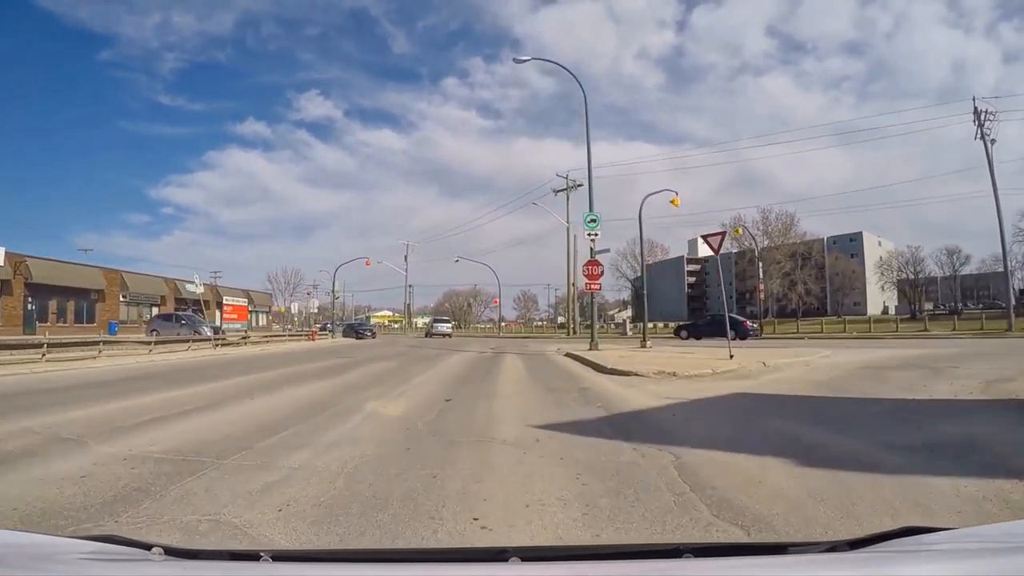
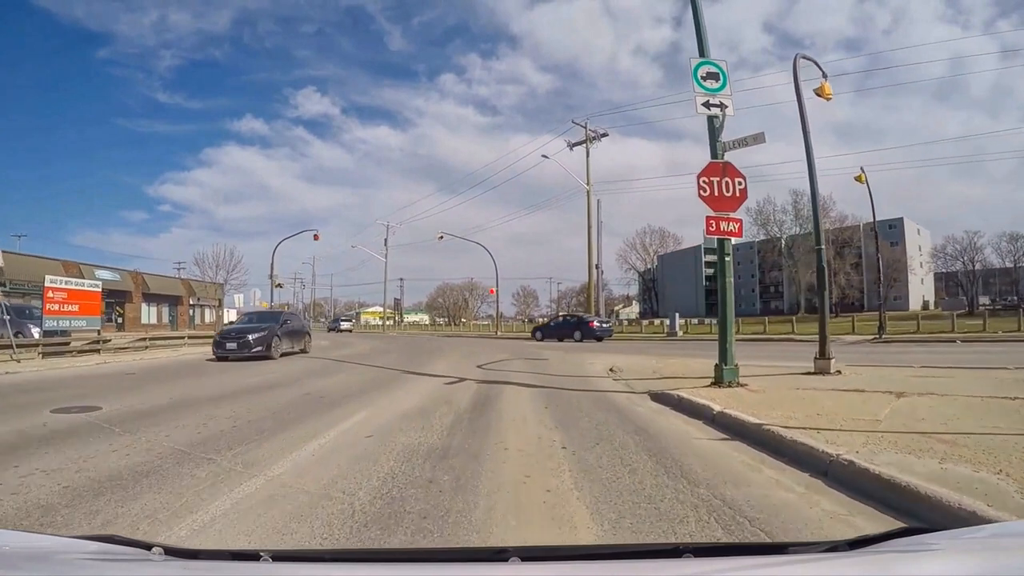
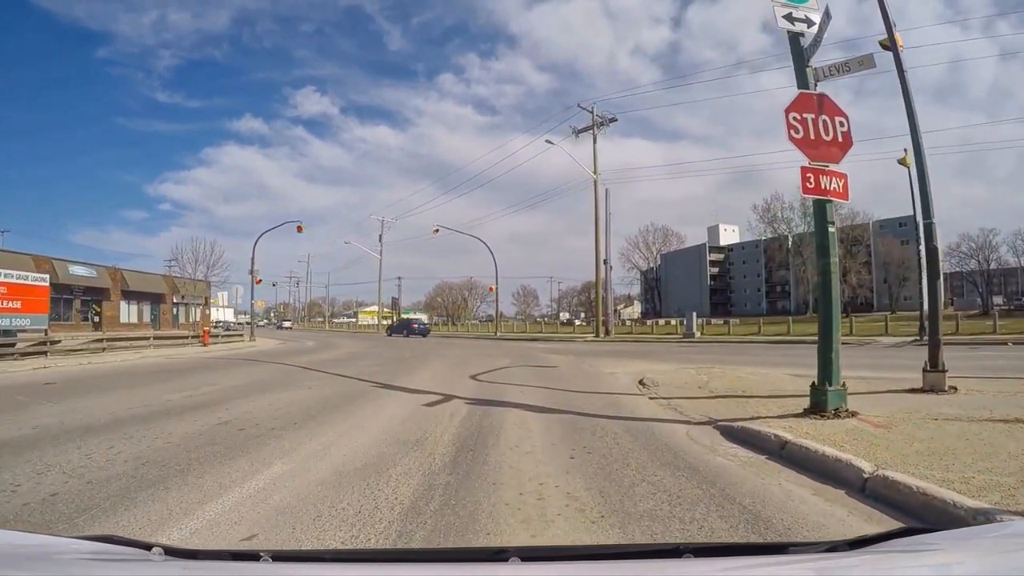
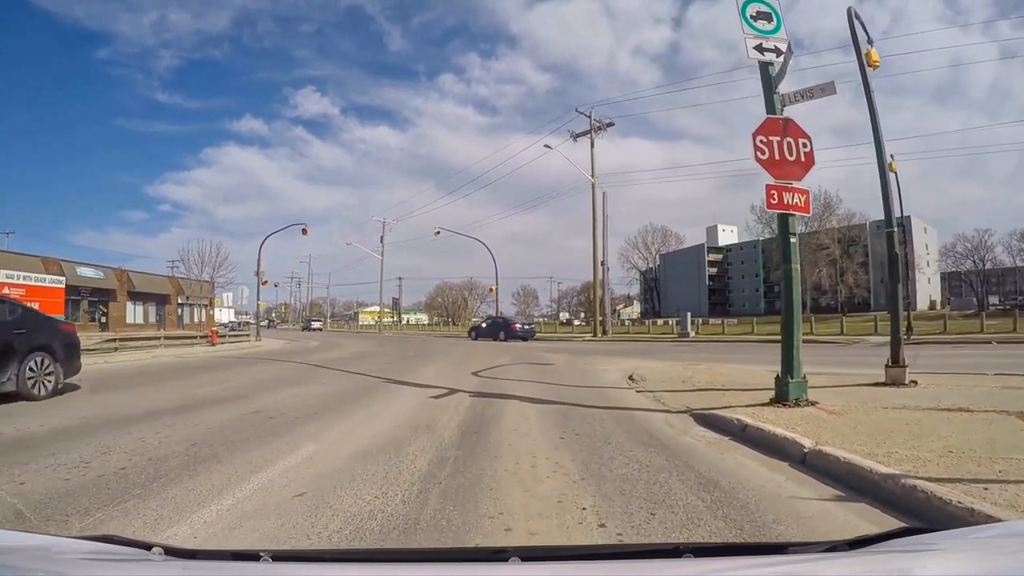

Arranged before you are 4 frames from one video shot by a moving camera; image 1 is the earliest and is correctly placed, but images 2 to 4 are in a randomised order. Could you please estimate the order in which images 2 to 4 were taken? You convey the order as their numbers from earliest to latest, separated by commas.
2, 4, 3
